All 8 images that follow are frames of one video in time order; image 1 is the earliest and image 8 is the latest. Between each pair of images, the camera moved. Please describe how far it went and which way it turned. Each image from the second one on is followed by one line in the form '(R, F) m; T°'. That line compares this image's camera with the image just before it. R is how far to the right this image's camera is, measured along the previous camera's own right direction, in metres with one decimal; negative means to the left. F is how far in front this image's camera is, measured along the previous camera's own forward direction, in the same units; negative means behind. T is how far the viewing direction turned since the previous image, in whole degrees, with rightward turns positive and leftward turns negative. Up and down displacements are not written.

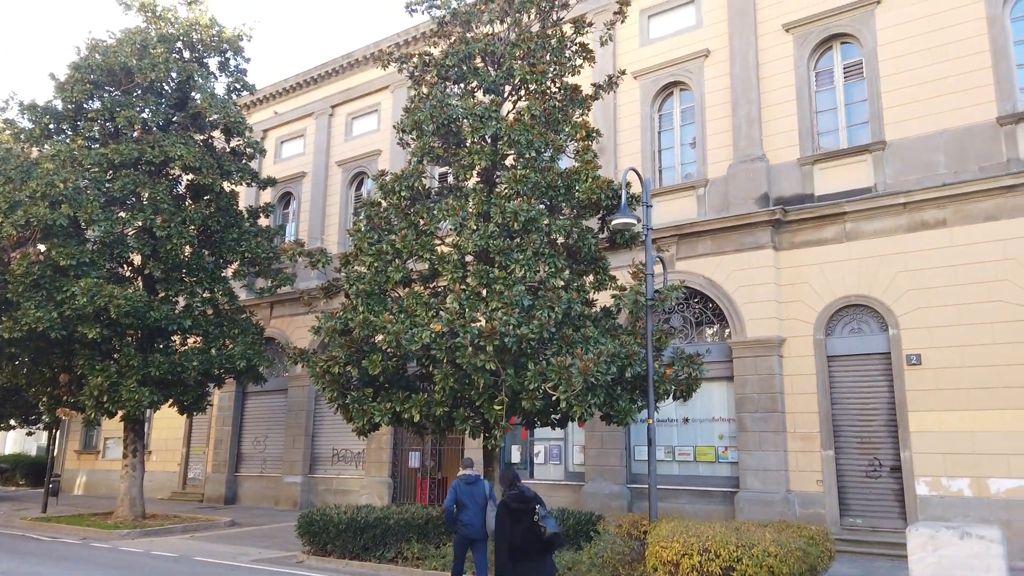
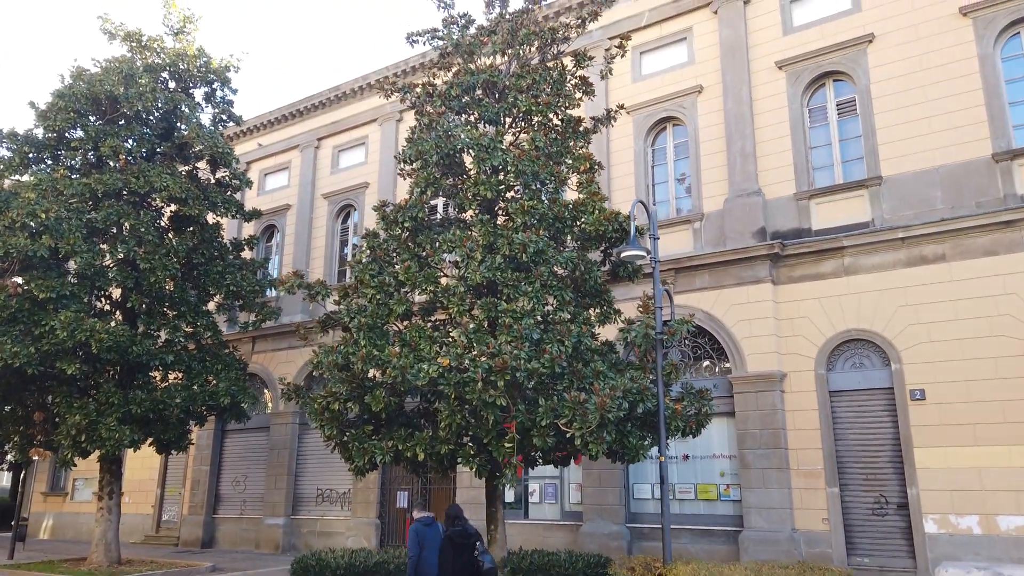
(-0.5, +0.2) m; +2°
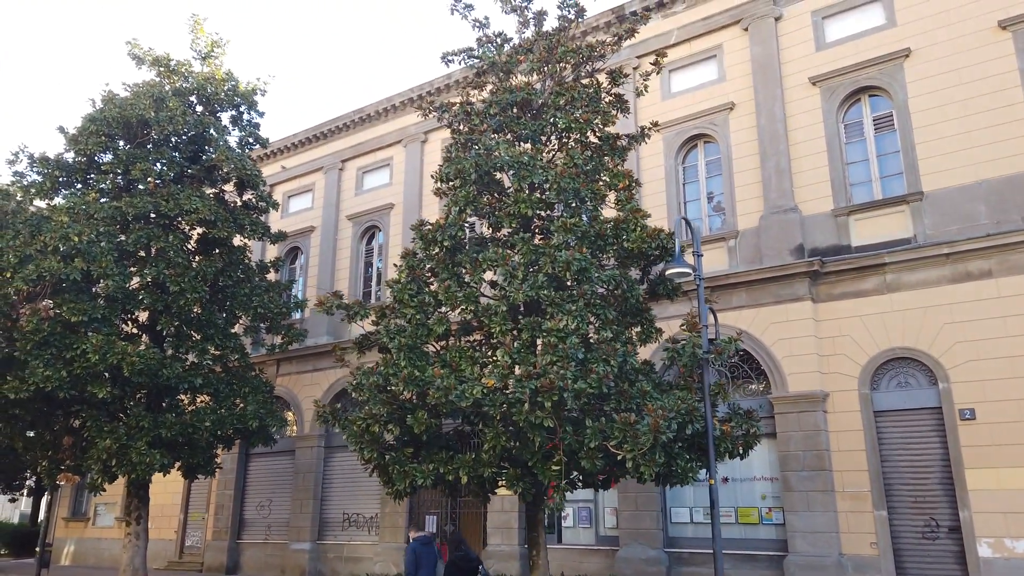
(-0.4, +0.2) m; -1°
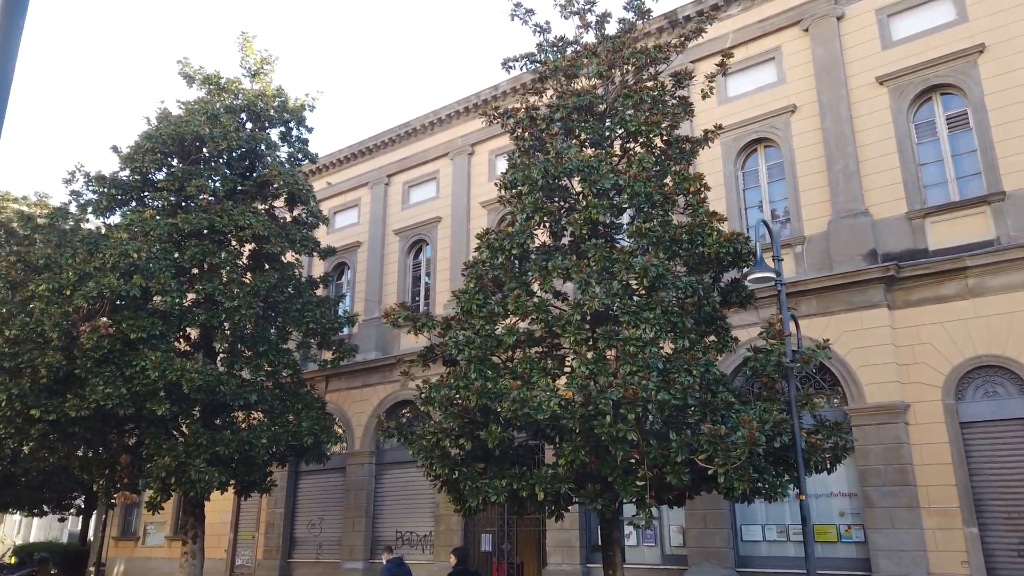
(-0.6, +0.3) m; -2°
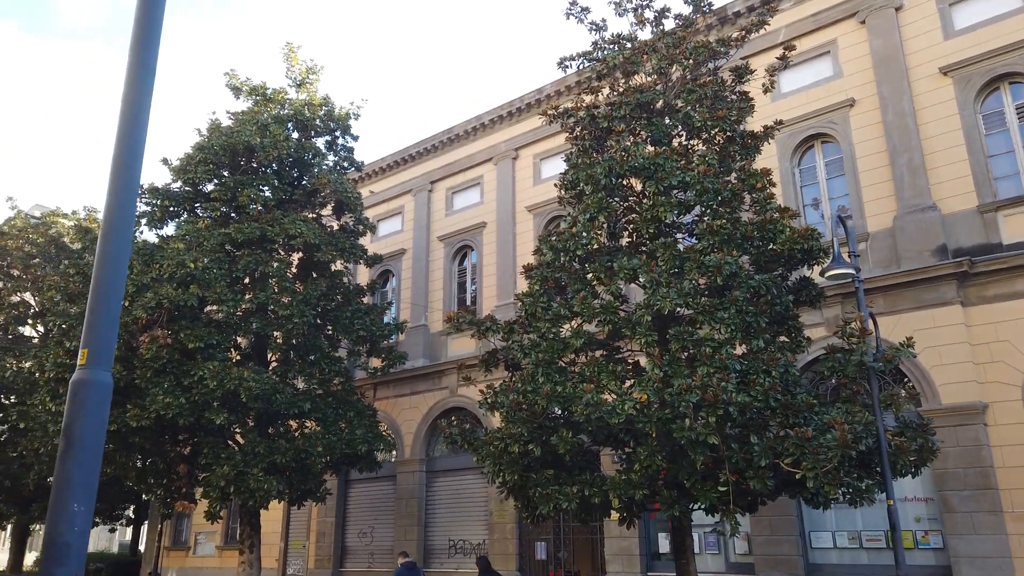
(-0.5, +0.2) m; -2°
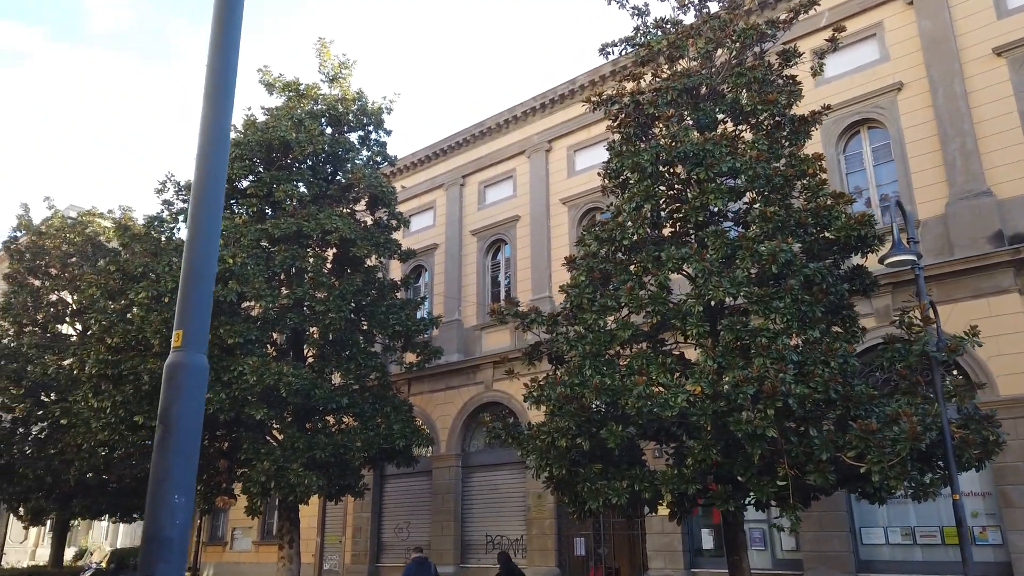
(-0.3, +0.2) m; -2°
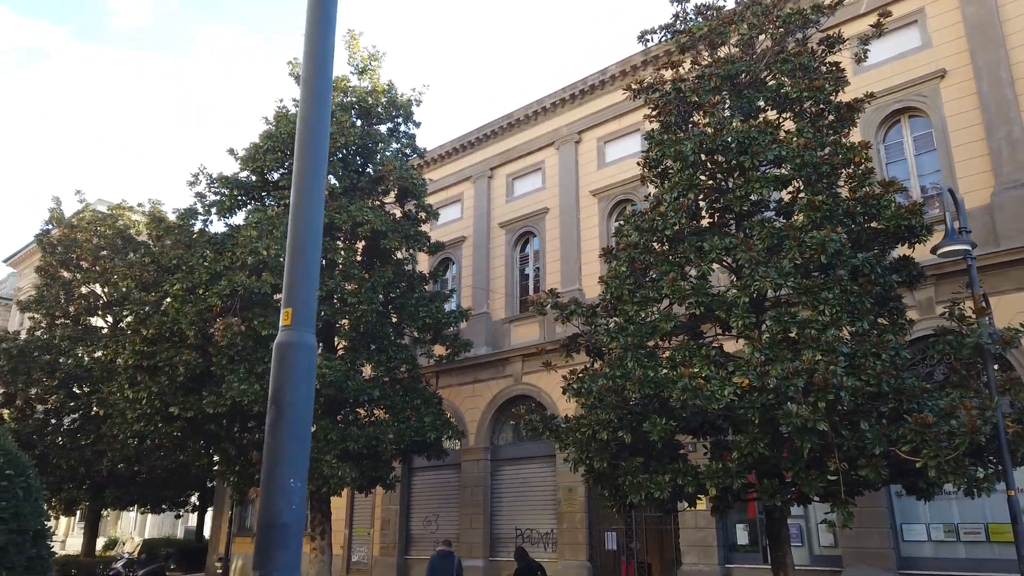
(-0.3, +0.1) m; -1°
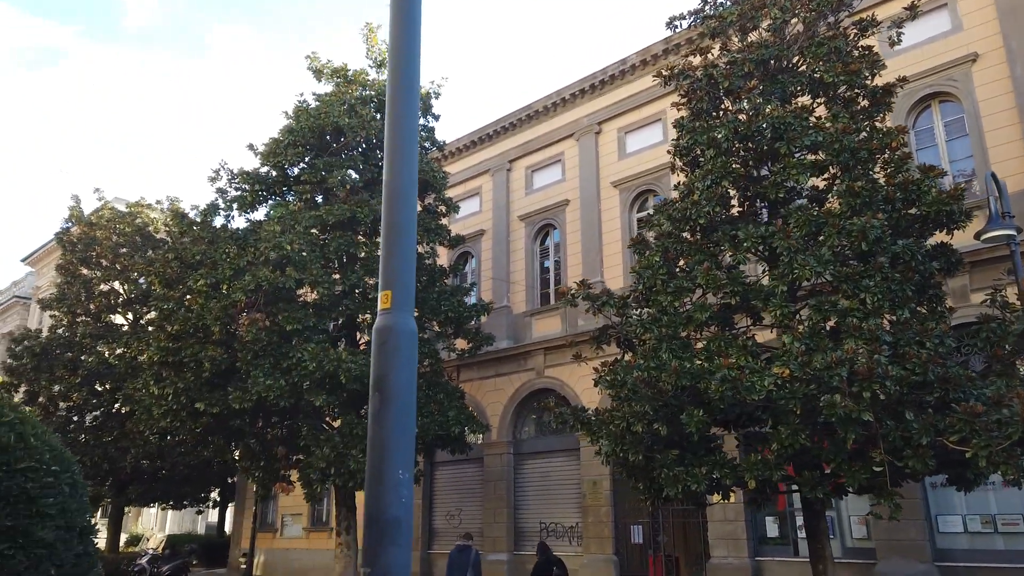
(-0.2, +0.1) m; -1°
